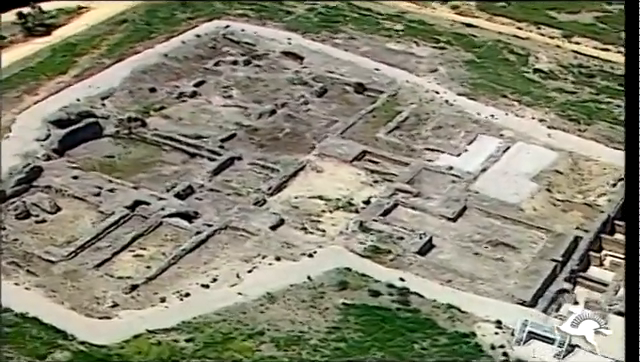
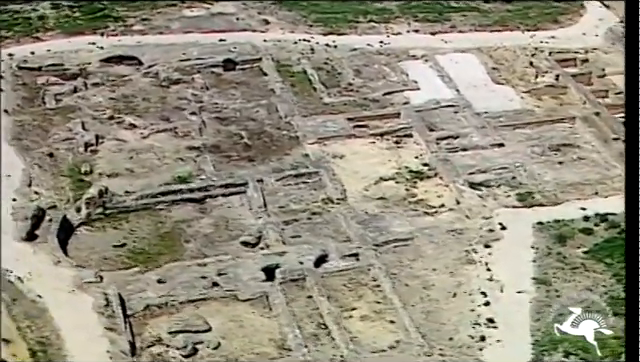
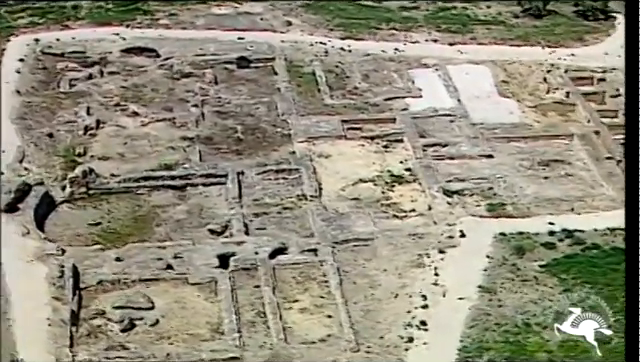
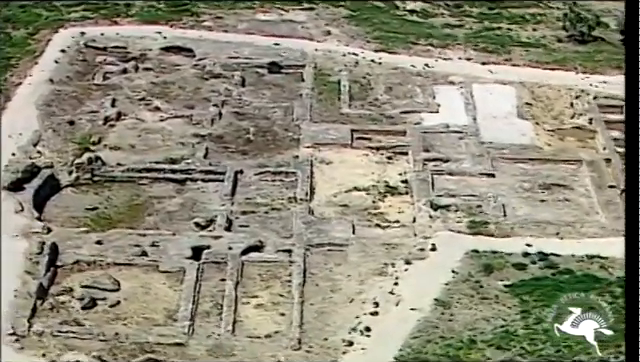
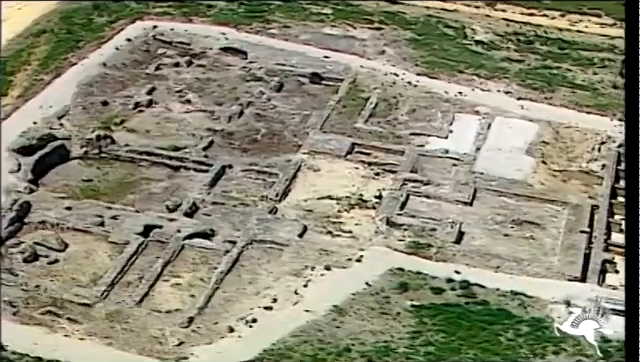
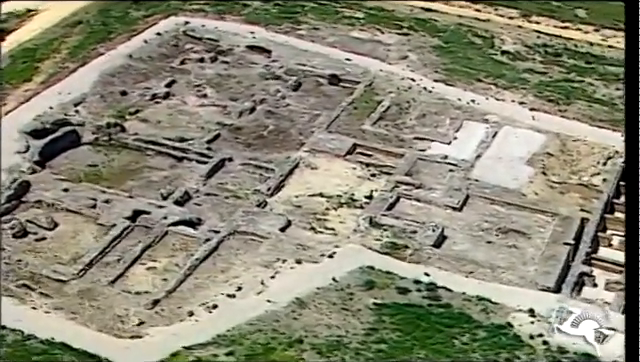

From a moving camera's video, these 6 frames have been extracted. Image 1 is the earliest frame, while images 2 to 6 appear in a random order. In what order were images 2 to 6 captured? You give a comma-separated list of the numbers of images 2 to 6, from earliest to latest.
6, 5, 4, 3, 2
